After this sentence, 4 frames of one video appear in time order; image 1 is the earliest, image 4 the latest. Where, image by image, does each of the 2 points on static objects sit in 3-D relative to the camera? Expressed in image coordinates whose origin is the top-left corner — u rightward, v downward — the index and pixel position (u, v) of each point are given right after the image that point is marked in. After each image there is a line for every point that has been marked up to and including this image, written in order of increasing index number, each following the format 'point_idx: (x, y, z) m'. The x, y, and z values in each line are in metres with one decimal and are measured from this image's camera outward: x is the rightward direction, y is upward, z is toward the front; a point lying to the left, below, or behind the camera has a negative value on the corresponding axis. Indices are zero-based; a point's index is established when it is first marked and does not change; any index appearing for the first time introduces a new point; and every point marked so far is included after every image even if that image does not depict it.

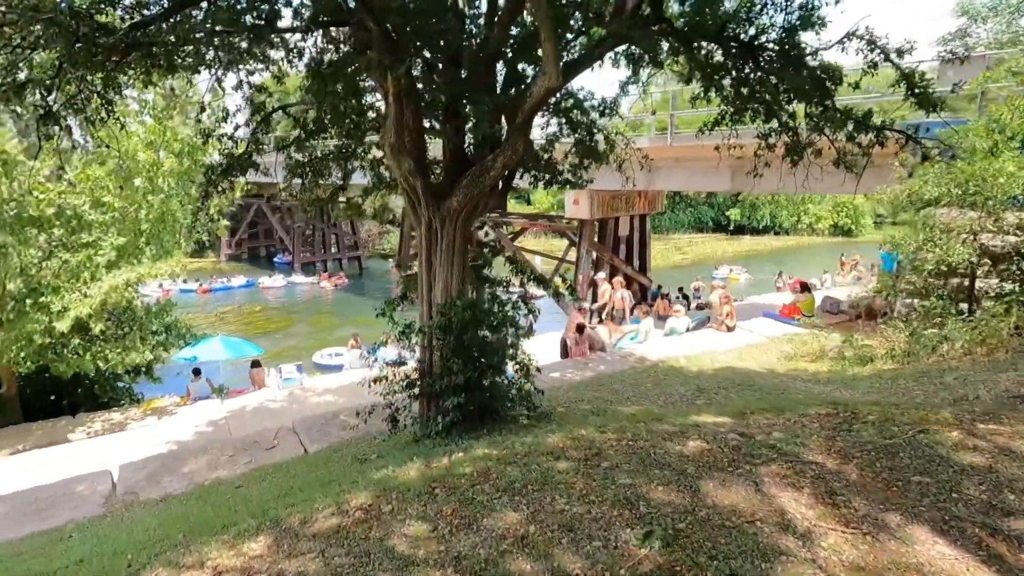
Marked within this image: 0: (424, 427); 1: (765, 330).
0: (-0.7, -1.0, +4.0) m
1: (+4.0, -0.7, +8.4) m
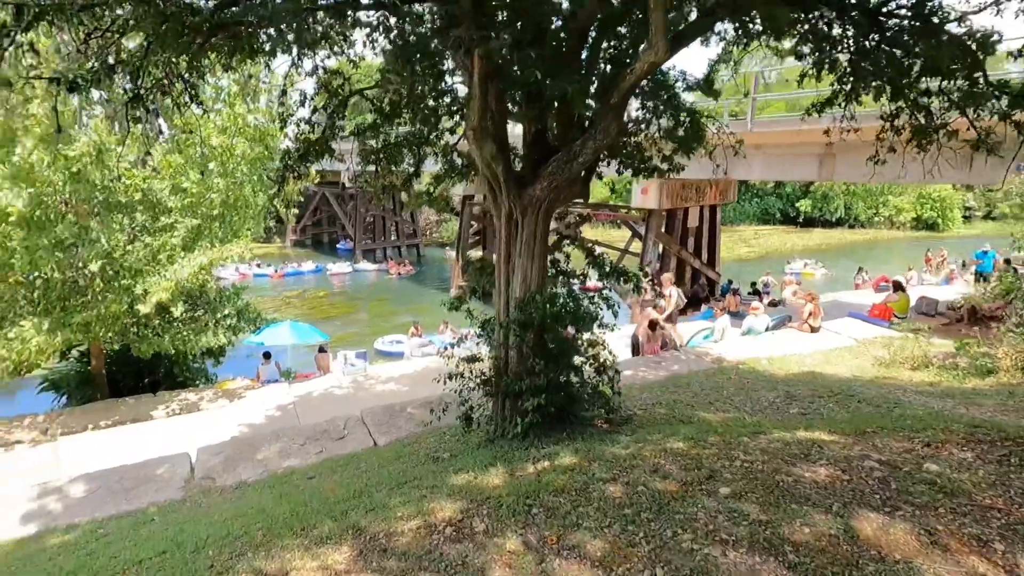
0: (-0.1, -1.0, +3.8) m
1: (+4.9, -0.6, +7.8) m
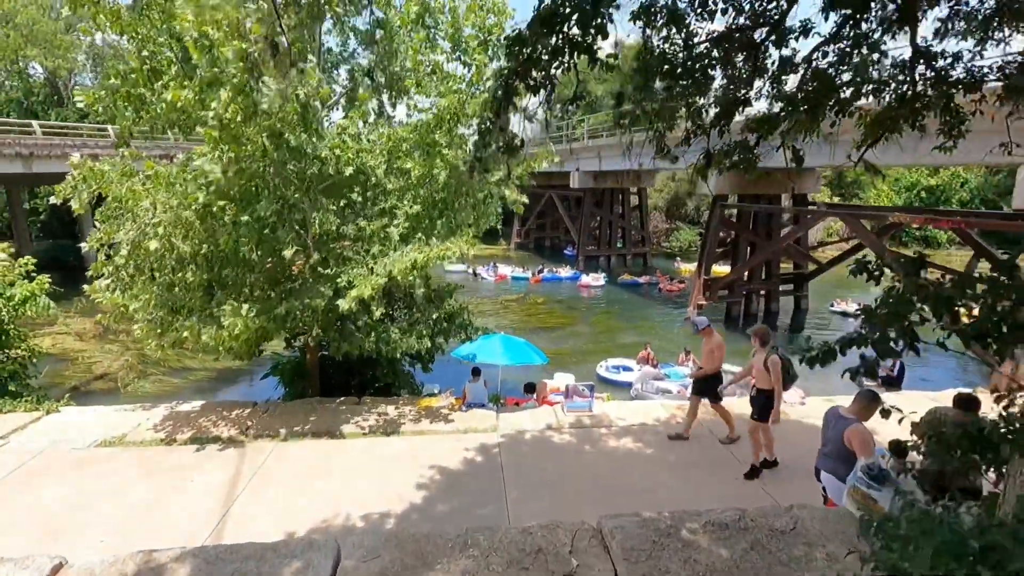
0: (+1.2, -1.1, +1.2) m
1: (+7.4, -1.3, +3.0) m
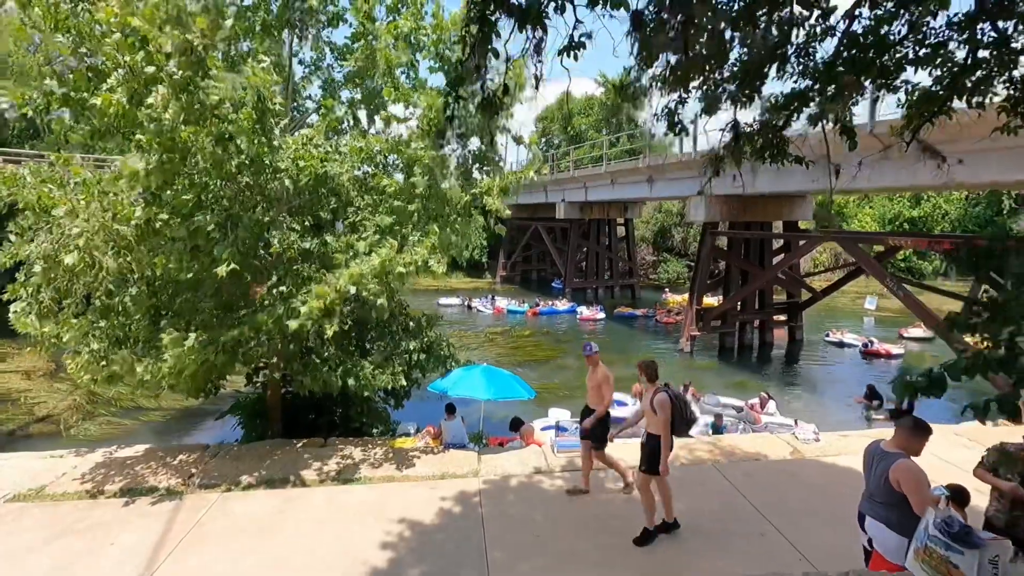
0: (+1.2, -1.1, +0.5) m
1: (+7.3, -1.3, +2.4) m
